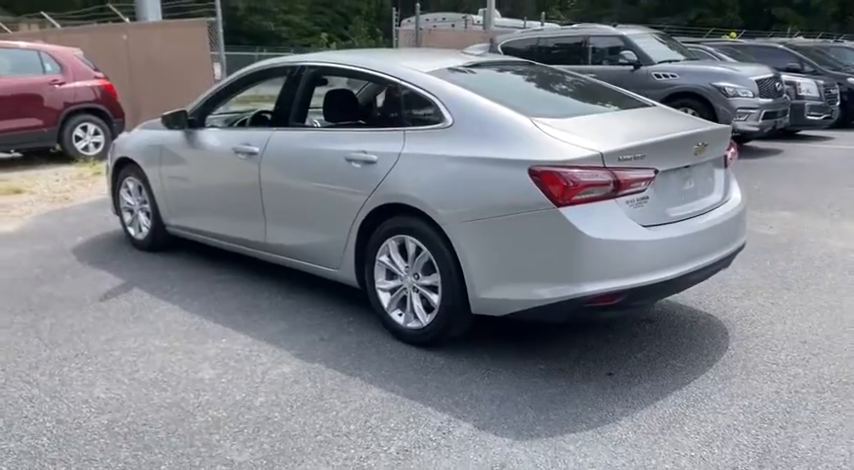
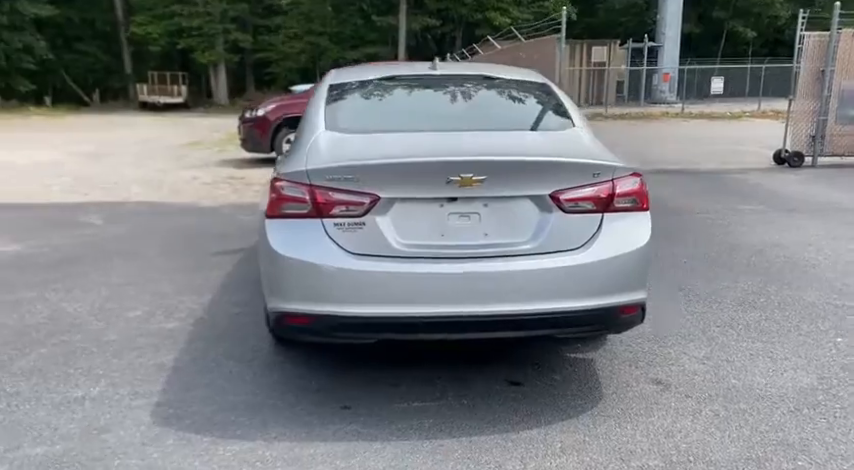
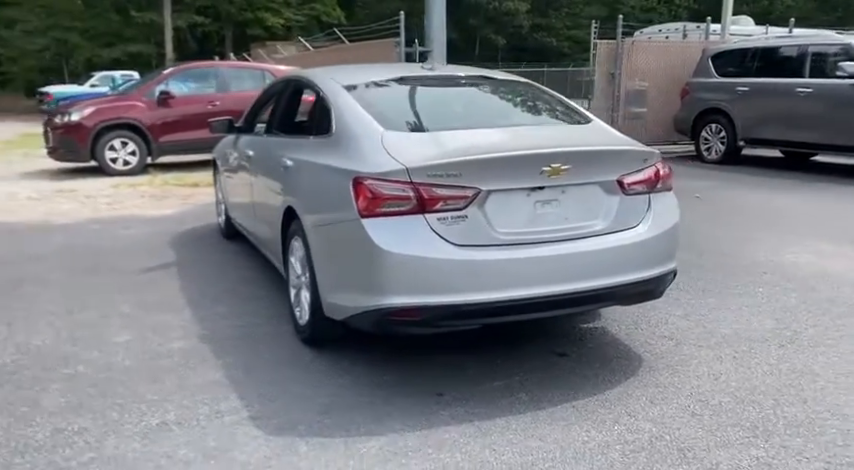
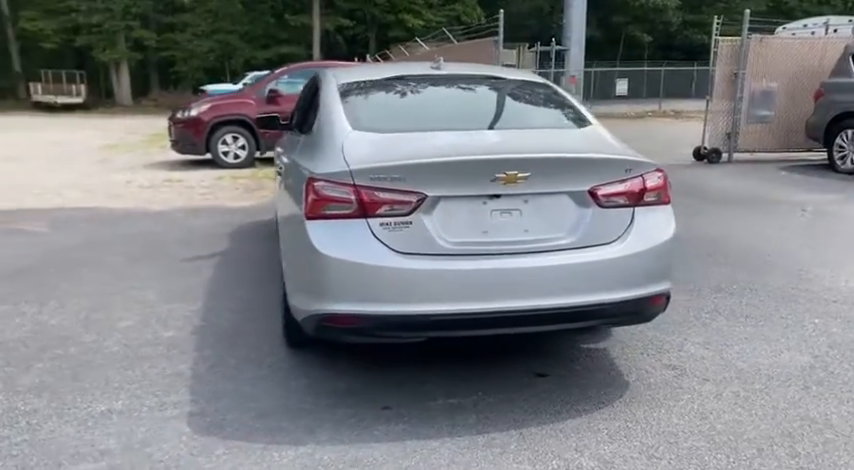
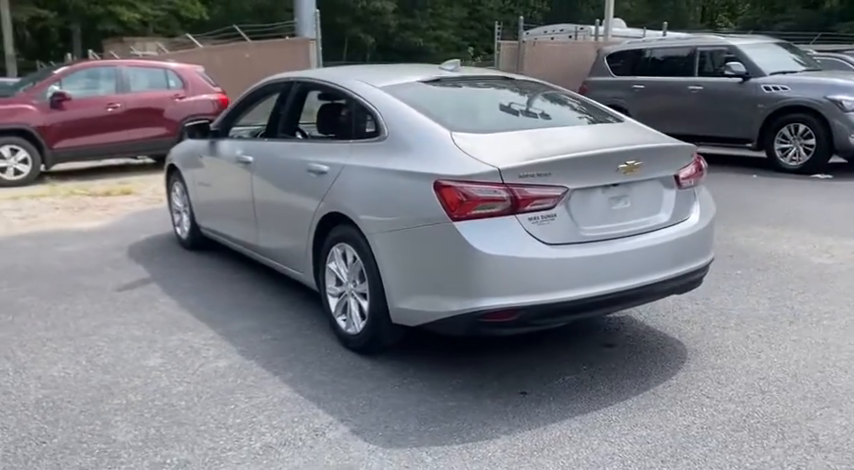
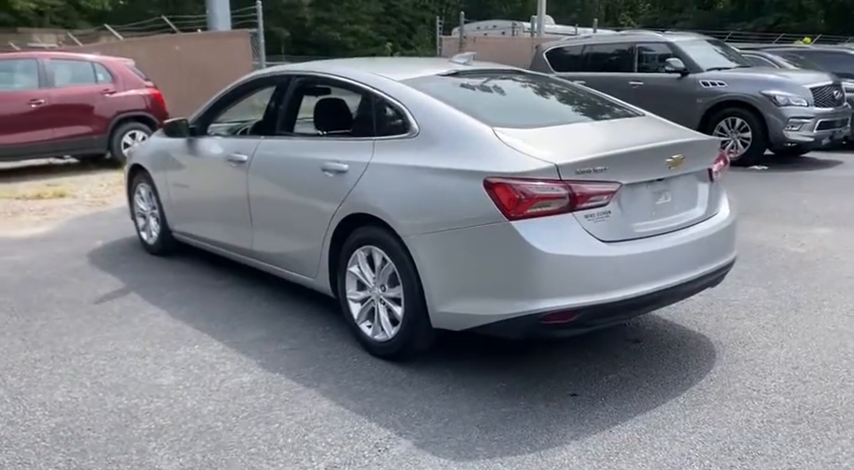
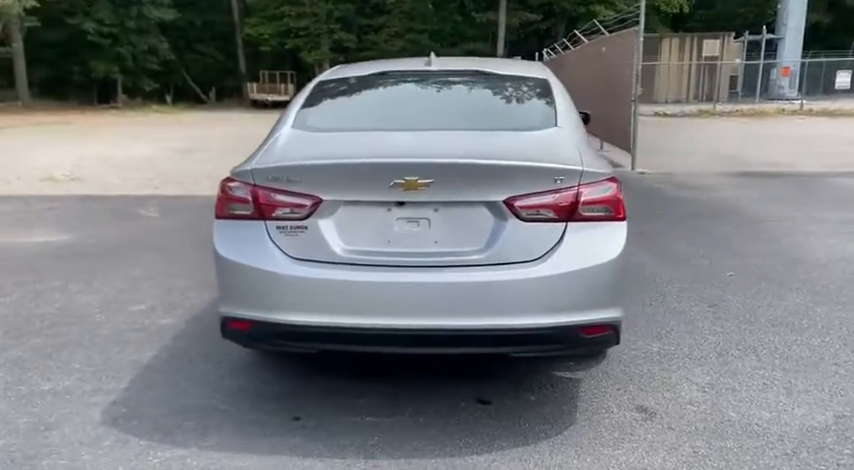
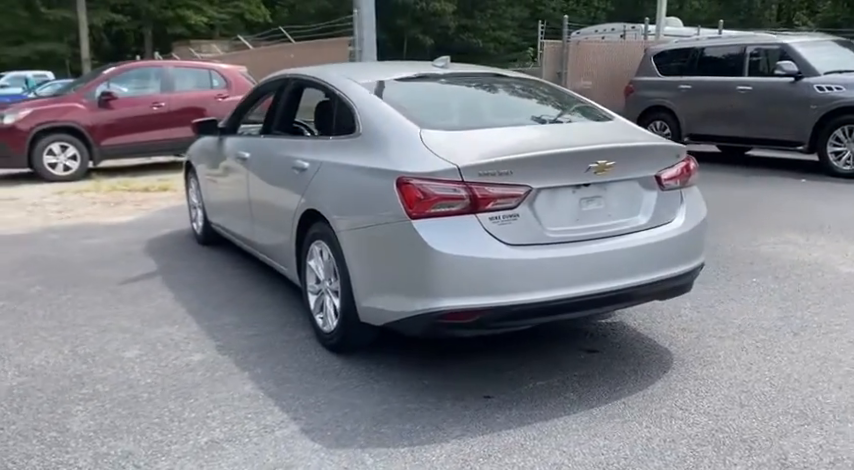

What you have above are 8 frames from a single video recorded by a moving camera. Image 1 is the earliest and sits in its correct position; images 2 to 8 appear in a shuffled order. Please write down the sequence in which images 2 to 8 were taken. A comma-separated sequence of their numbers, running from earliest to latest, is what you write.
6, 5, 8, 3, 4, 2, 7
